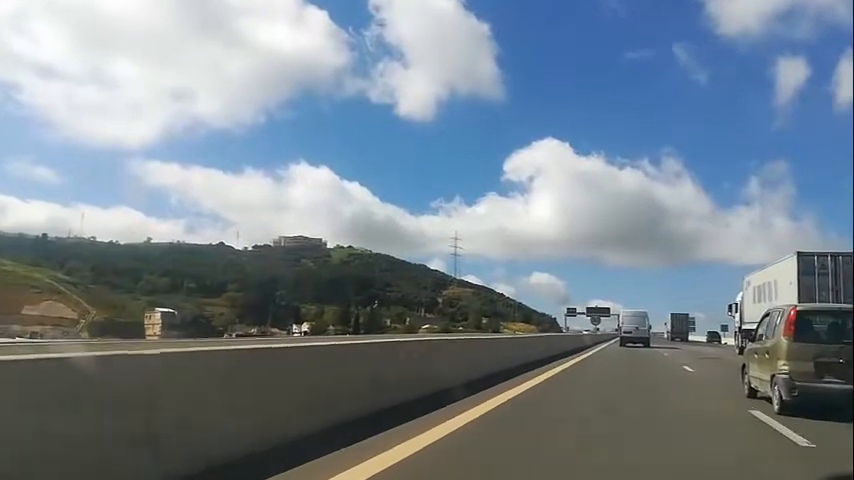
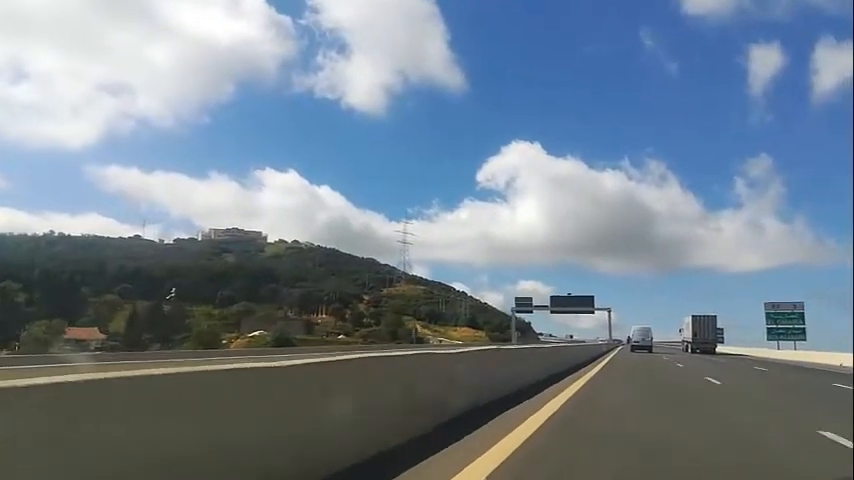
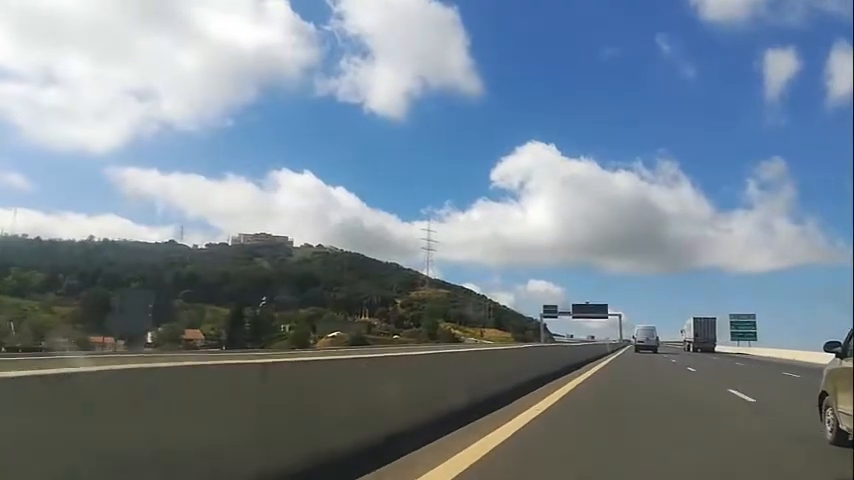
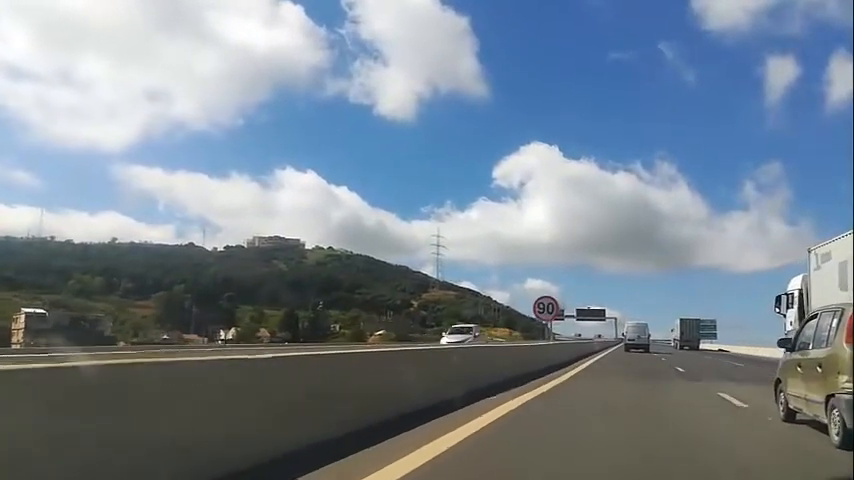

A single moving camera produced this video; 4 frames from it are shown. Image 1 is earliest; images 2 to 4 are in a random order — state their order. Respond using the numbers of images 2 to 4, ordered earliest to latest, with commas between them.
4, 3, 2
